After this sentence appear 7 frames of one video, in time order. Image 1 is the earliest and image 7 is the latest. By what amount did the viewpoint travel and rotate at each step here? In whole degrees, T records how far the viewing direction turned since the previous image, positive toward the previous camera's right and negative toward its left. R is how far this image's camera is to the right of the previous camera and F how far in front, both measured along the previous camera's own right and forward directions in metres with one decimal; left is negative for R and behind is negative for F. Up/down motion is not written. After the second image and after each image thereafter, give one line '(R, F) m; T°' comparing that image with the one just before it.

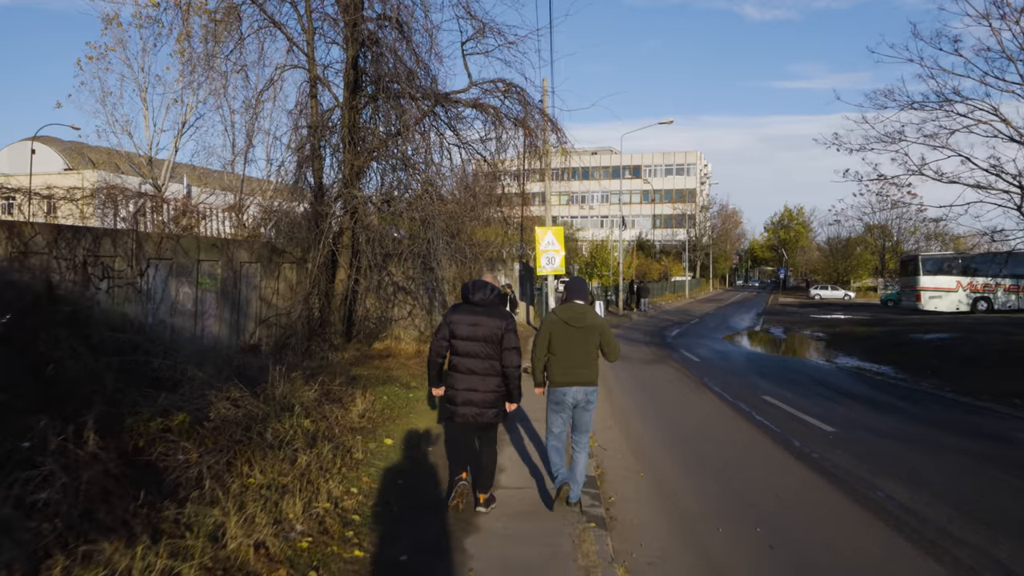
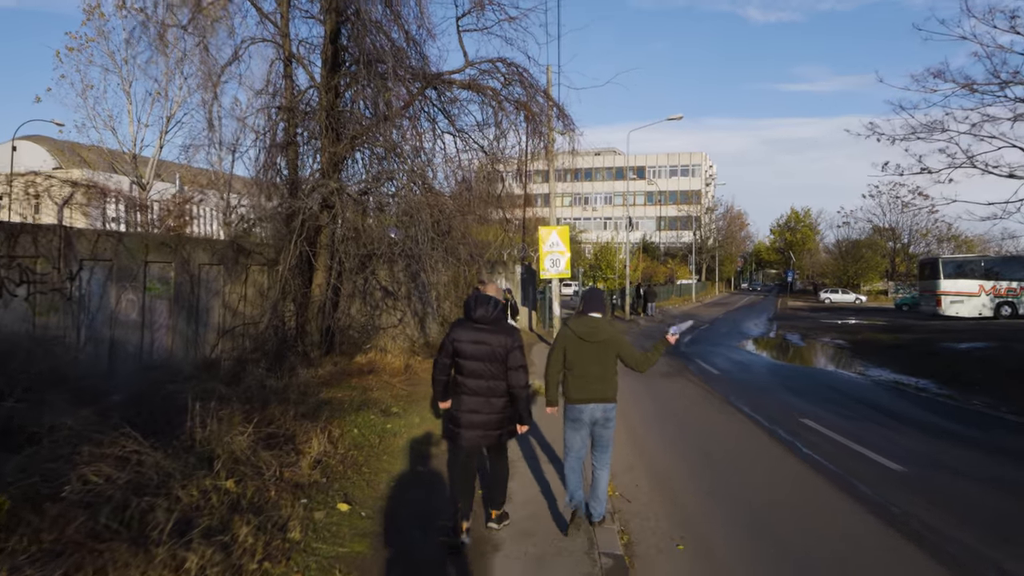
(0.0, +1.4) m; 0°
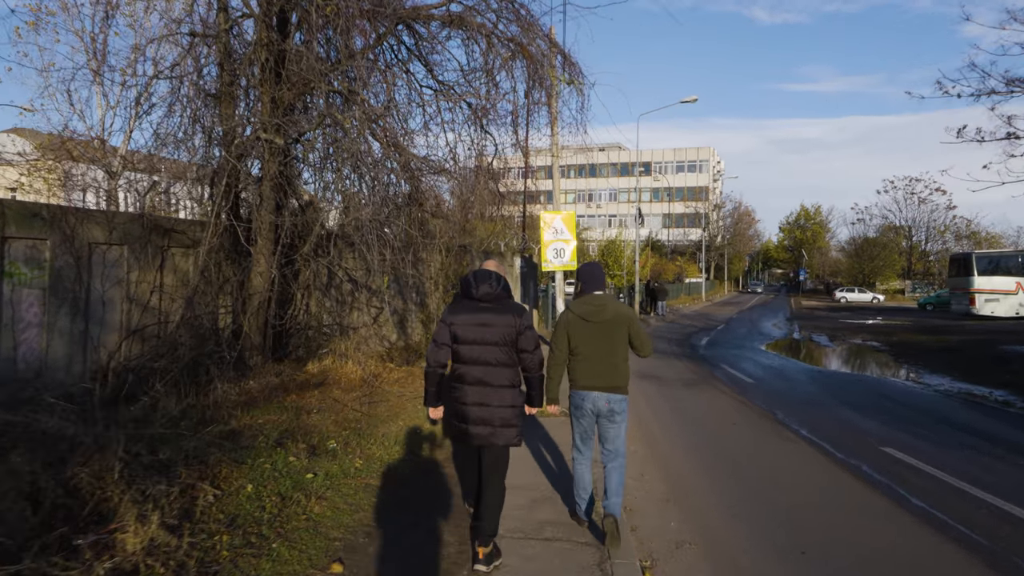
(+0.1, +2.2) m; 0°
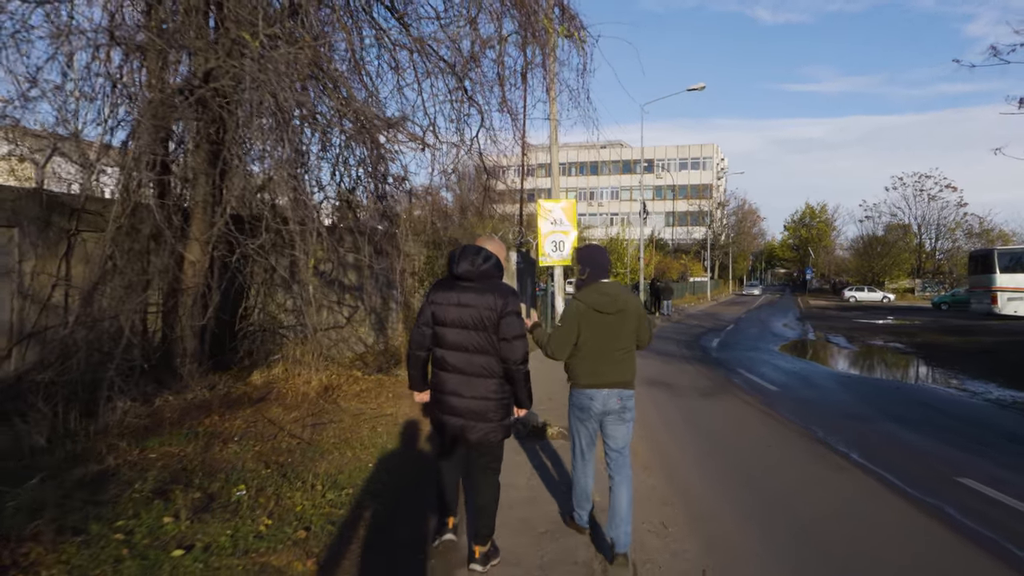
(+0.1, +1.4) m; 0°
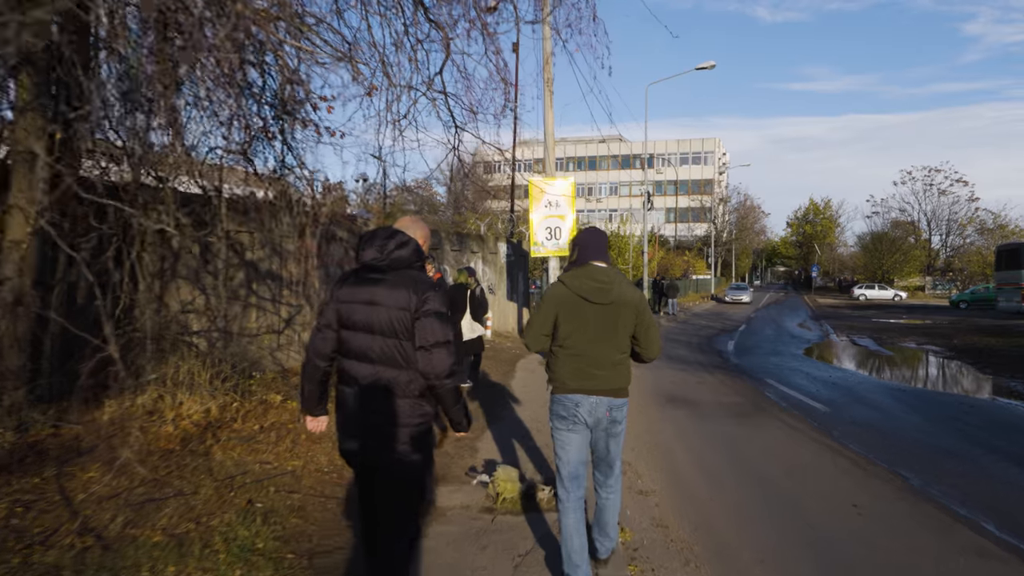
(+0.2, +2.1) m; 0°
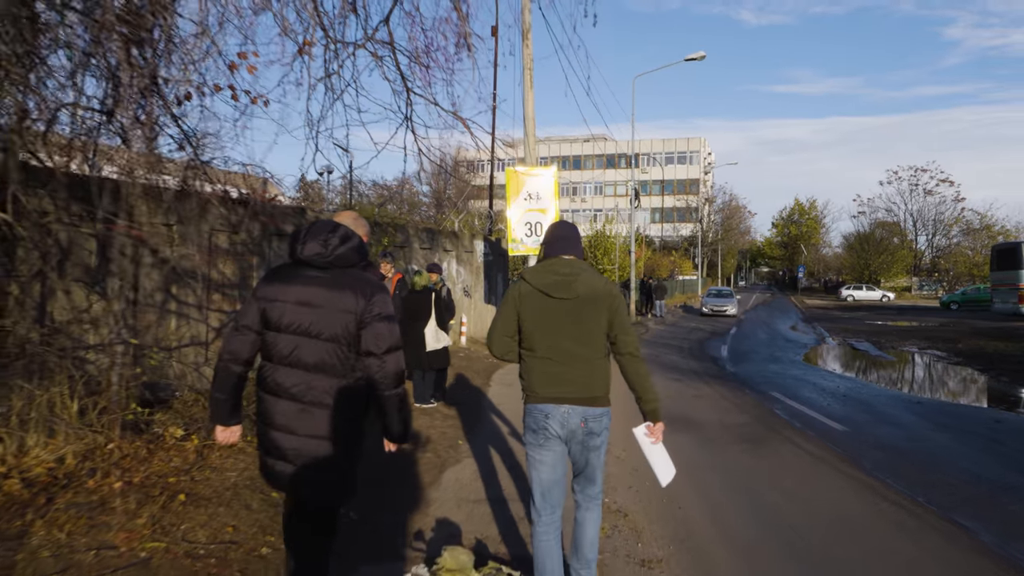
(+0.1, +1.2) m; +1°
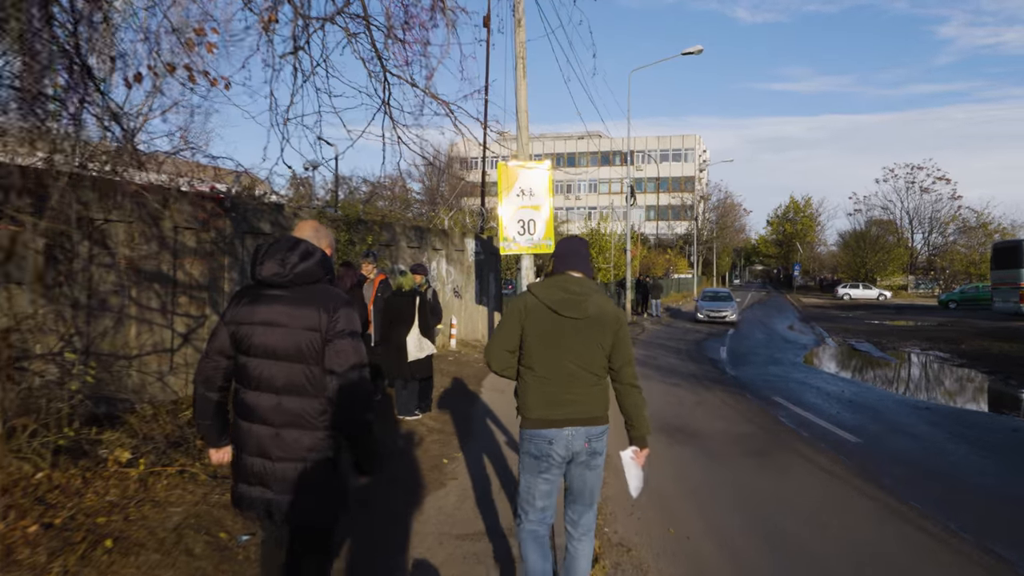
(0.0, +0.5) m; 0°
